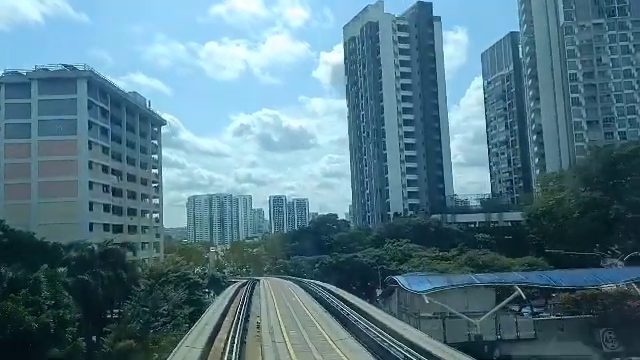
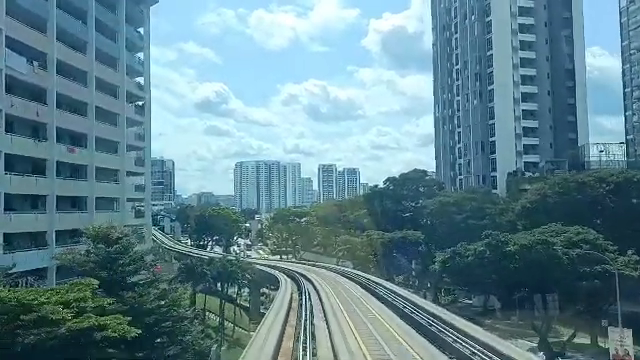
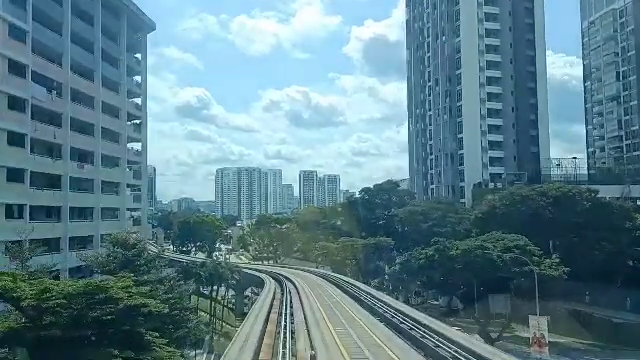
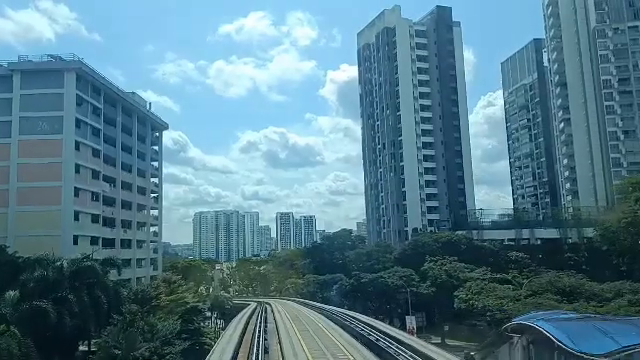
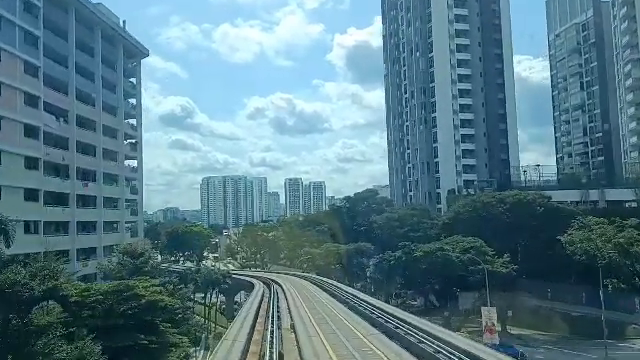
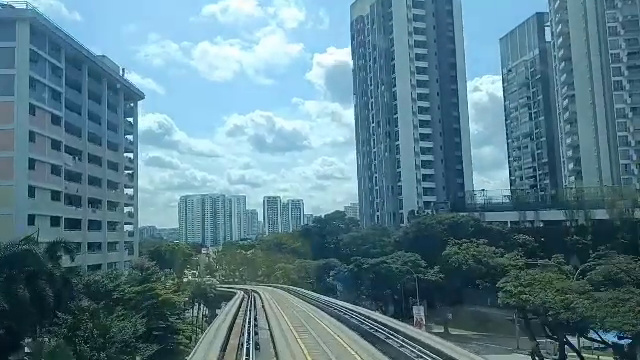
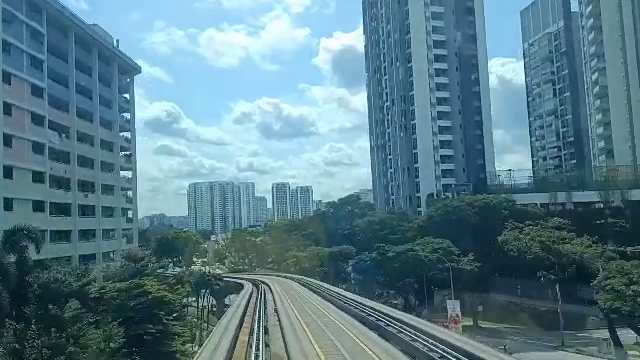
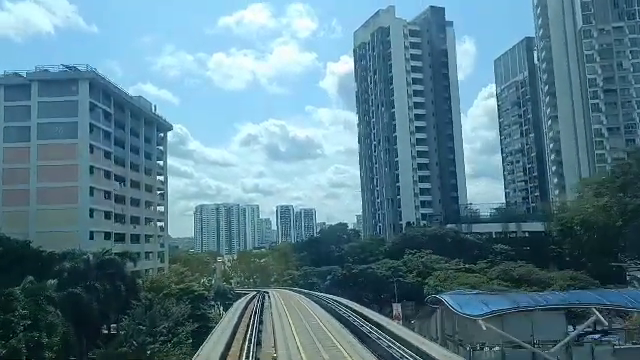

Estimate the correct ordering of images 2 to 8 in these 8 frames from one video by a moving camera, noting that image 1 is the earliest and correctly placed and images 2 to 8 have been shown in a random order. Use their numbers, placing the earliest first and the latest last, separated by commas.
8, 4, 6, 7, 5, 3, 2
